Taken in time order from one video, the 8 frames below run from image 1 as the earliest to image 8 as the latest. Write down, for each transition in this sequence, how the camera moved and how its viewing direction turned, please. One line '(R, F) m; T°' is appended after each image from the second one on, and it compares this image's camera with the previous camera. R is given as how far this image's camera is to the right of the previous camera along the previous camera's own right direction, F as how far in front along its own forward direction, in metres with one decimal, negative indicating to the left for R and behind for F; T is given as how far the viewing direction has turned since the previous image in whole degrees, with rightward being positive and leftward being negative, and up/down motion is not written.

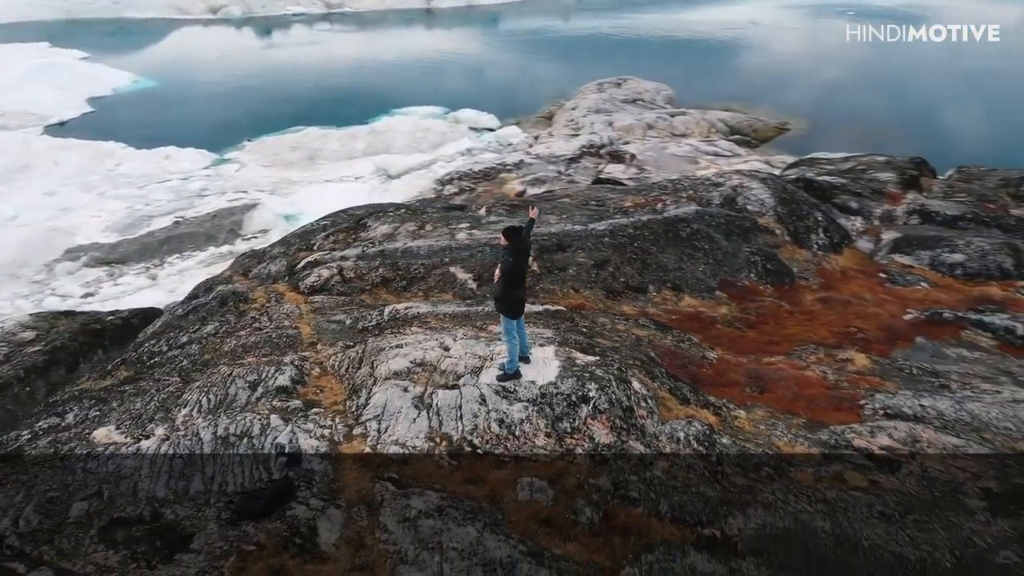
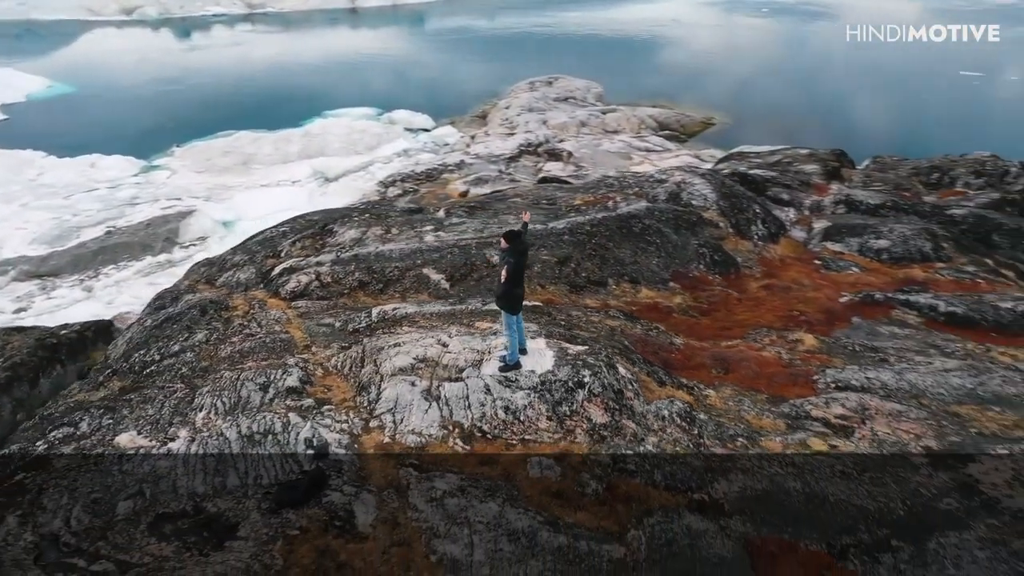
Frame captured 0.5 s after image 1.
(-1.0, -1.1) m; +5°
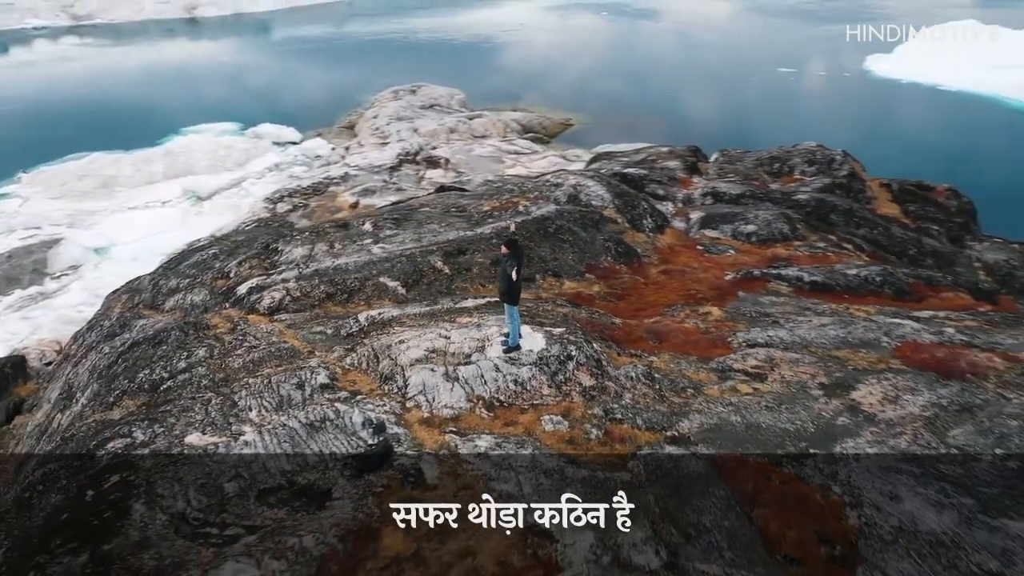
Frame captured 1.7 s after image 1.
(-2.6, -2.8) m; +10°
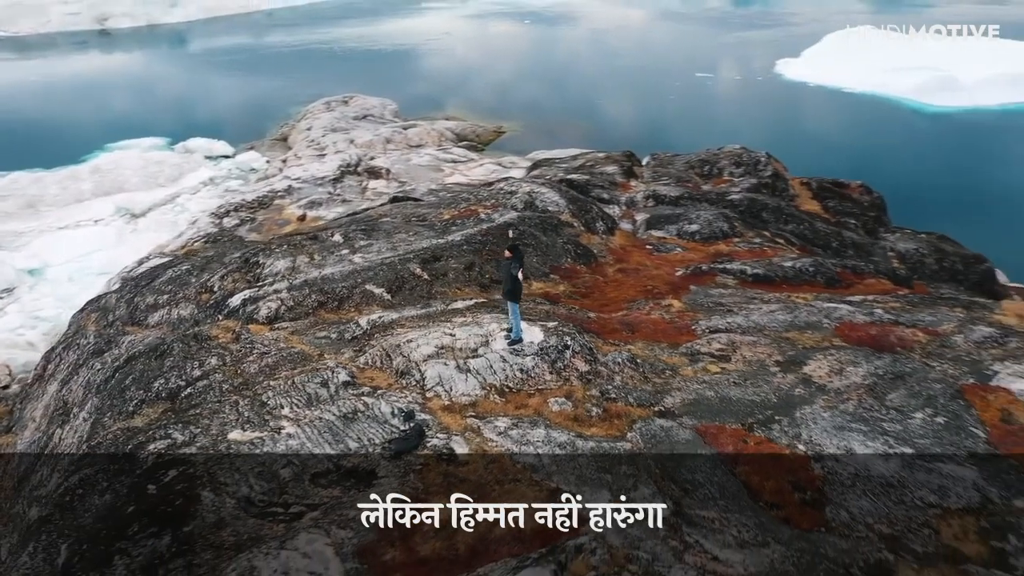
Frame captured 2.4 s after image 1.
(-1.6, -1.9) m; +5°
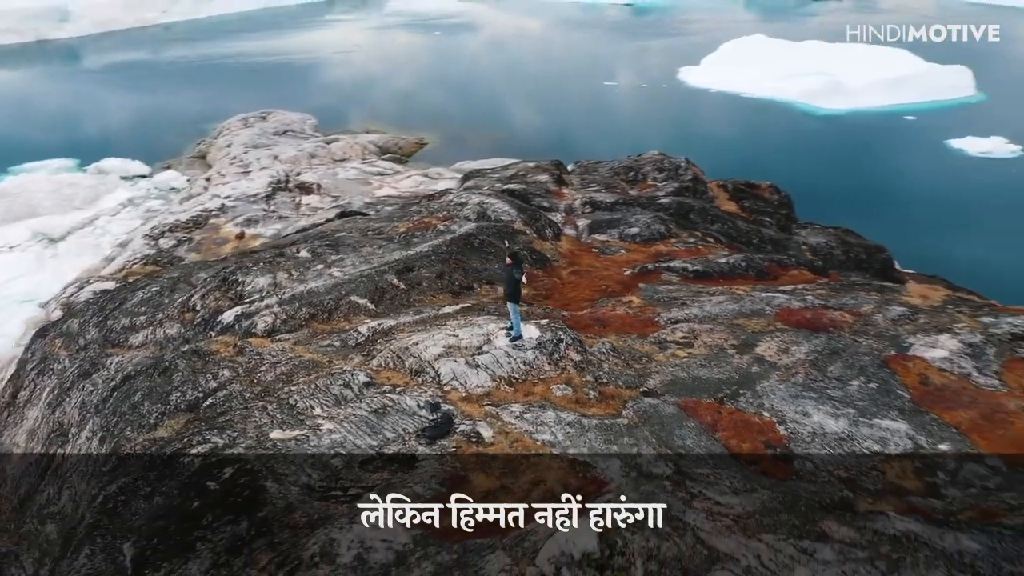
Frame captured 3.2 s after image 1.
(-2.1, -2.2) m; +6°
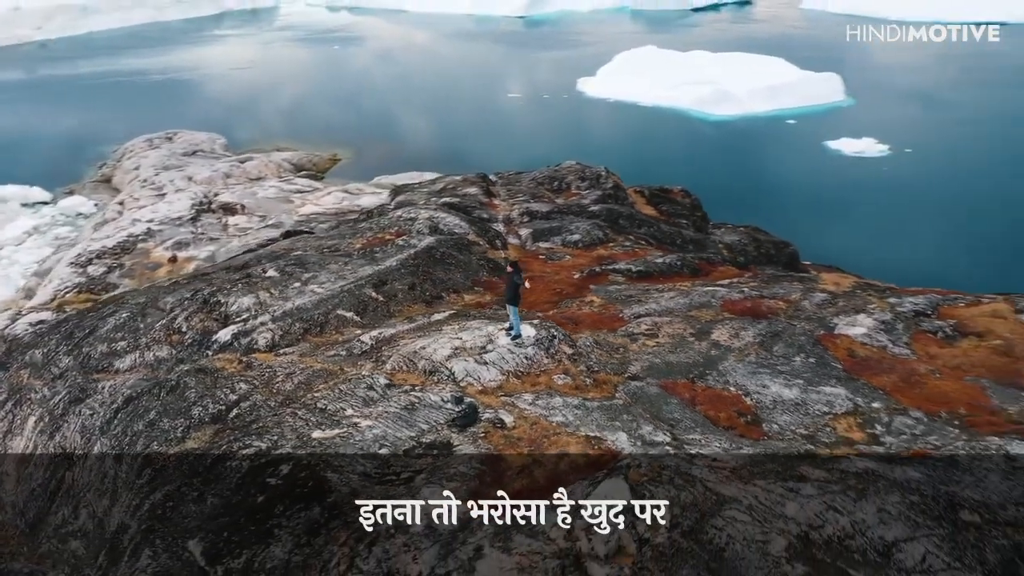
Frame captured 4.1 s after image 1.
(-2.7, -2.5) m; +7°
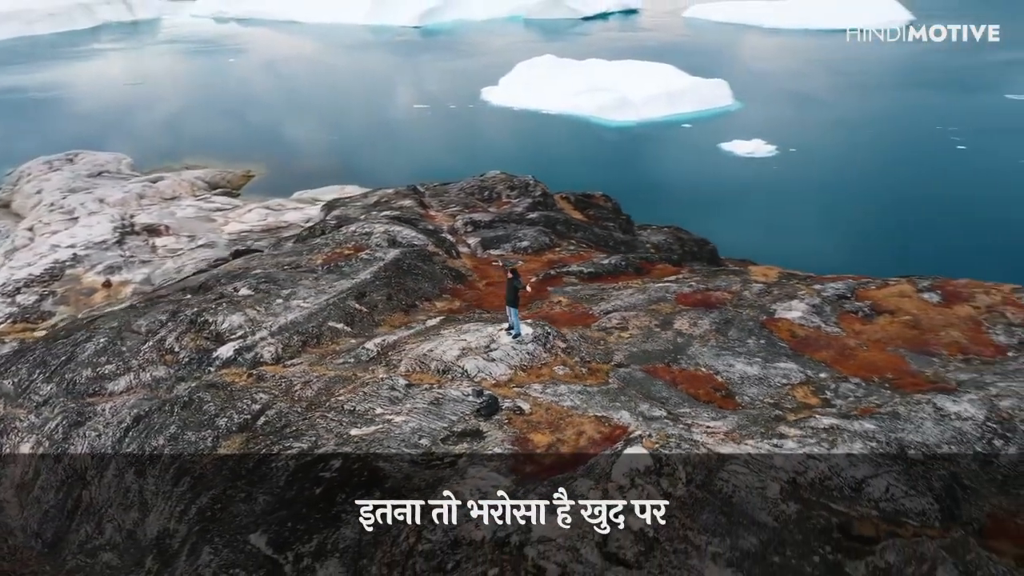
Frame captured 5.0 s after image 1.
(-3.1, -2.5) m; +7°
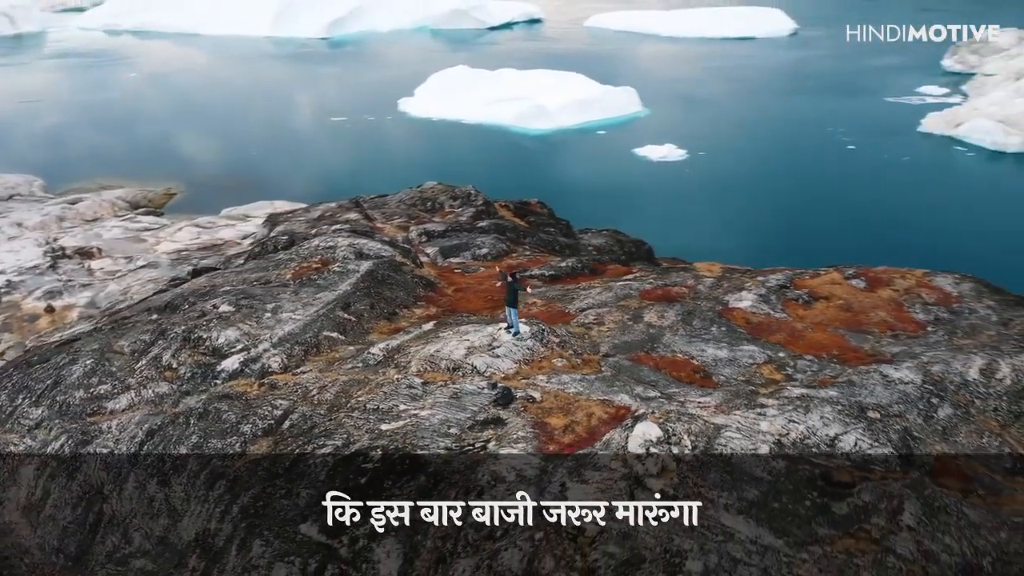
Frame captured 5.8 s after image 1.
(-3.0, -2.4) m; +6°
